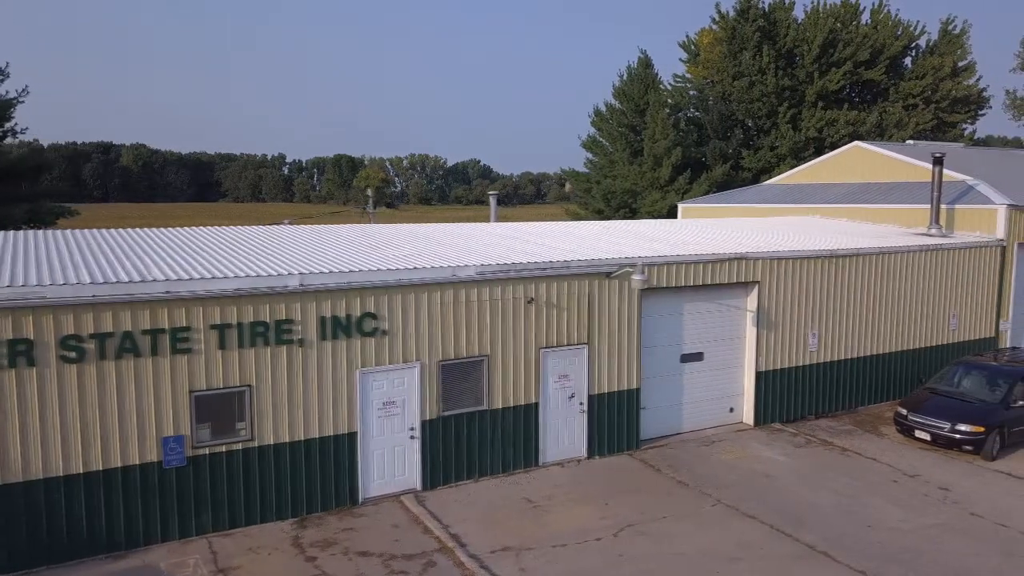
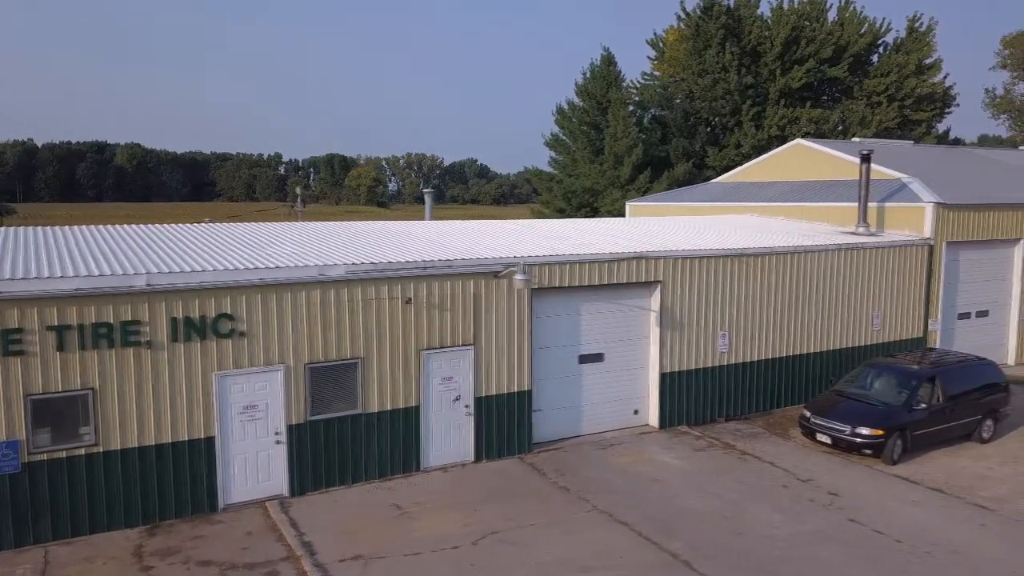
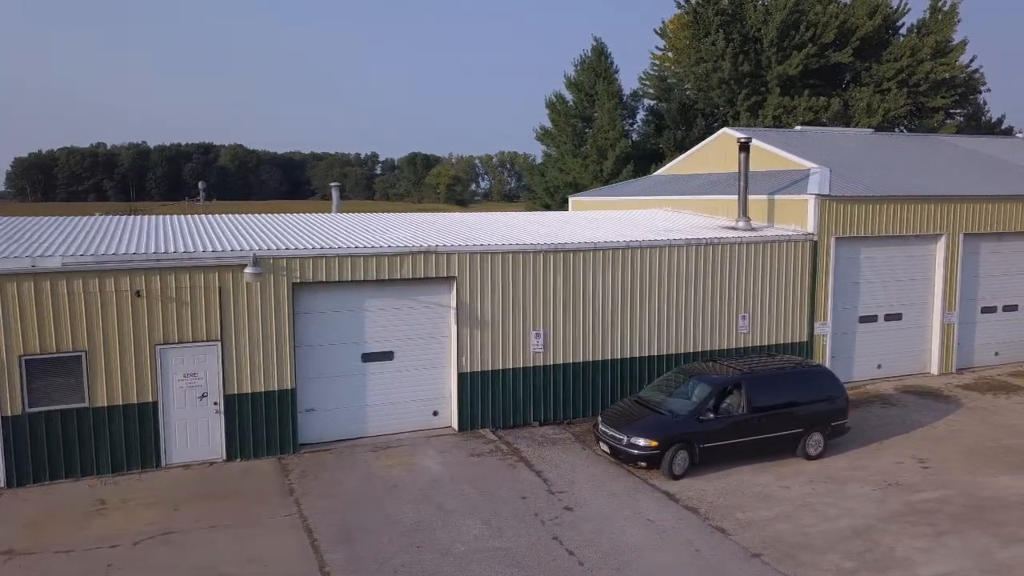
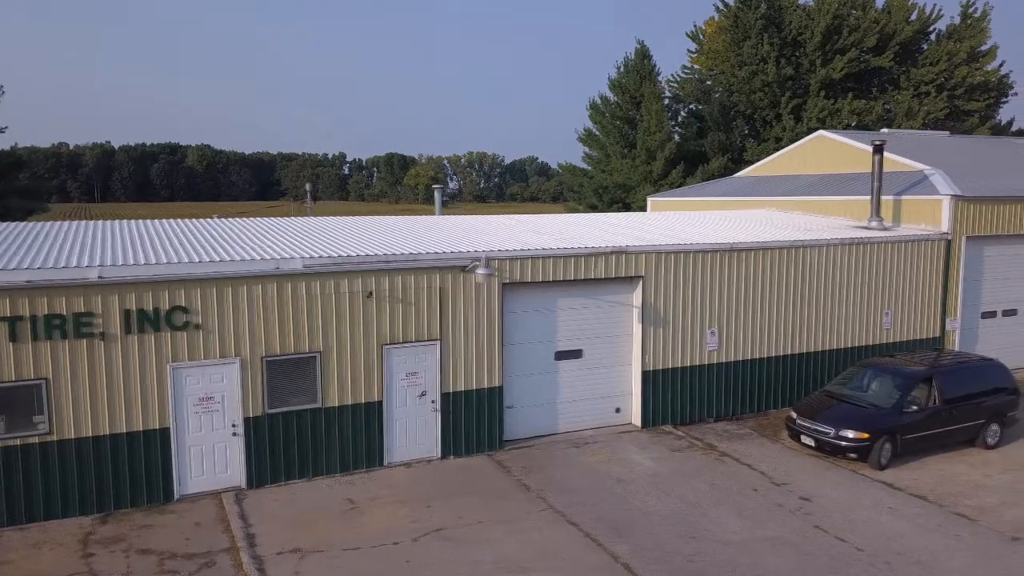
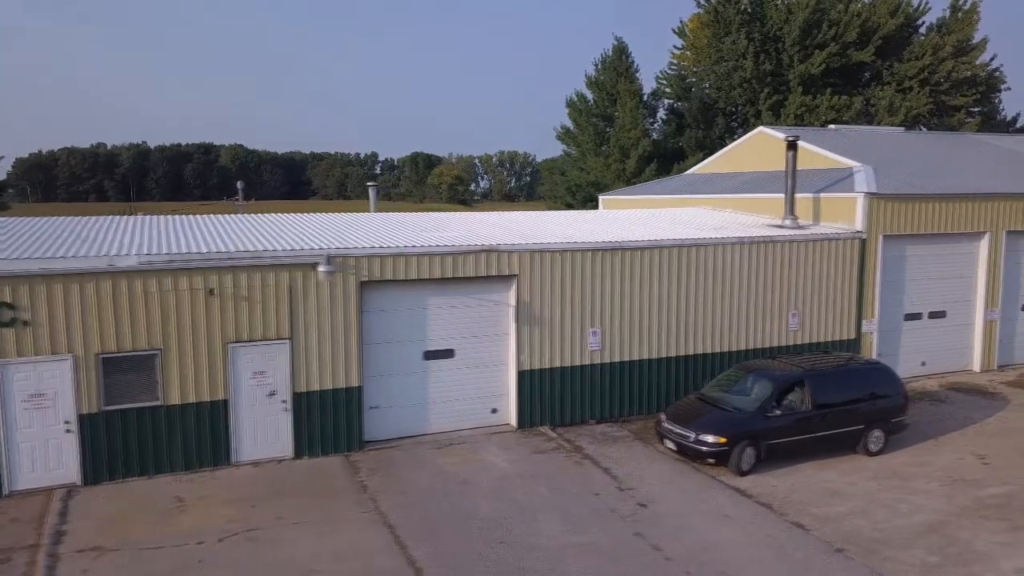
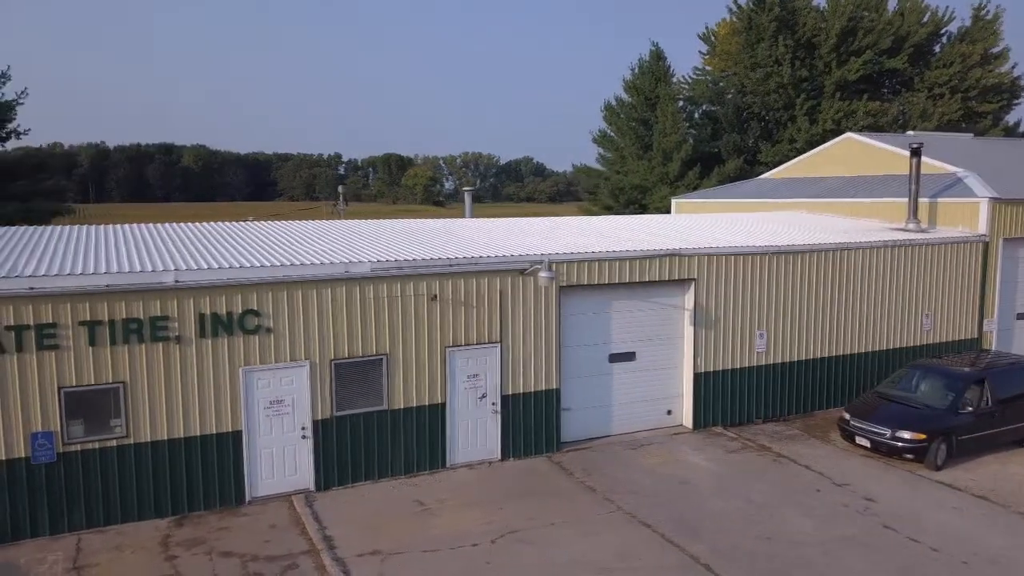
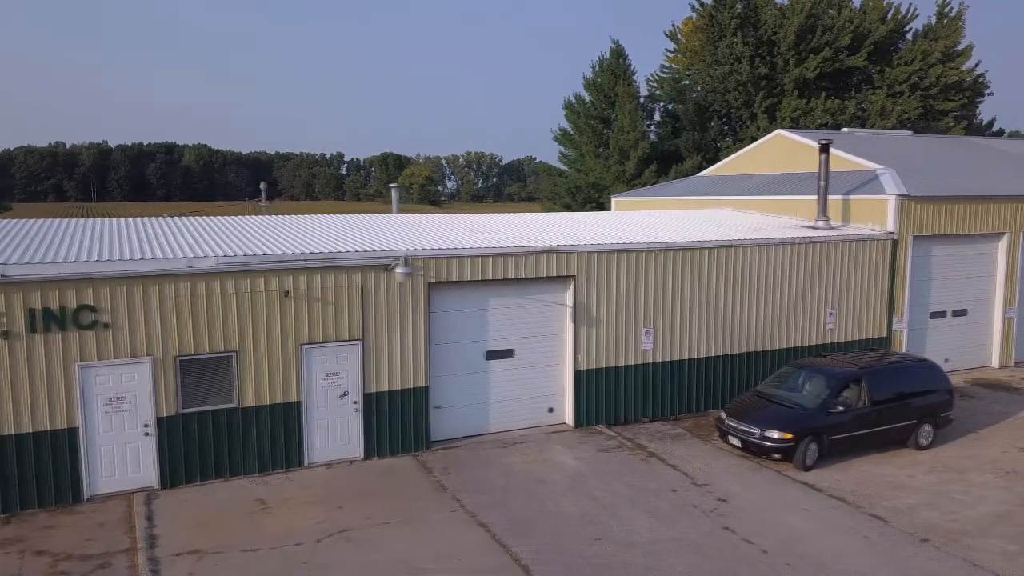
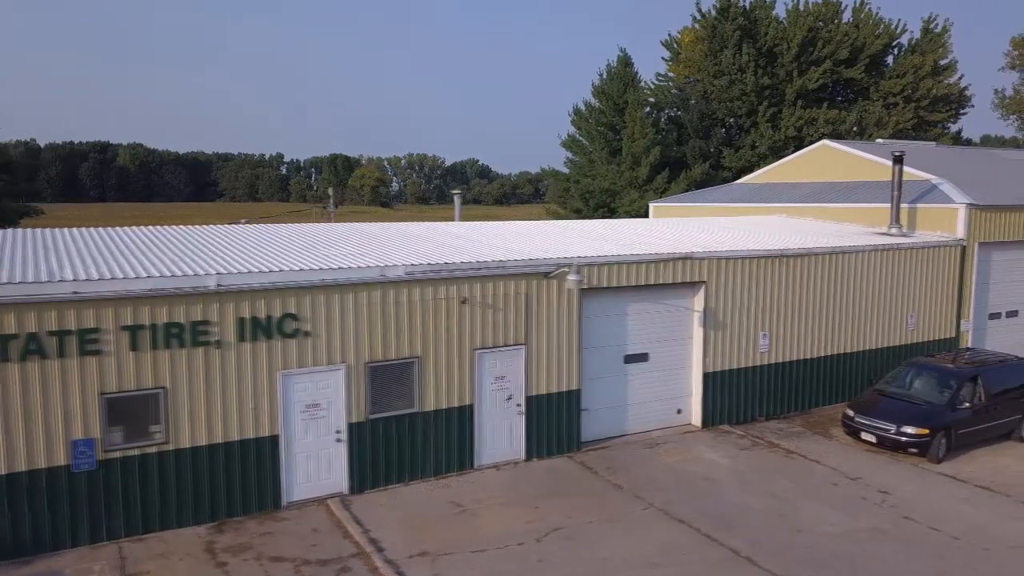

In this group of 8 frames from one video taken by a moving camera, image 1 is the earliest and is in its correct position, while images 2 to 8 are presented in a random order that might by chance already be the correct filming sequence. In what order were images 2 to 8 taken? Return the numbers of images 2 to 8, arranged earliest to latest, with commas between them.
8, 2, 6, 4, 7, 5, 3
